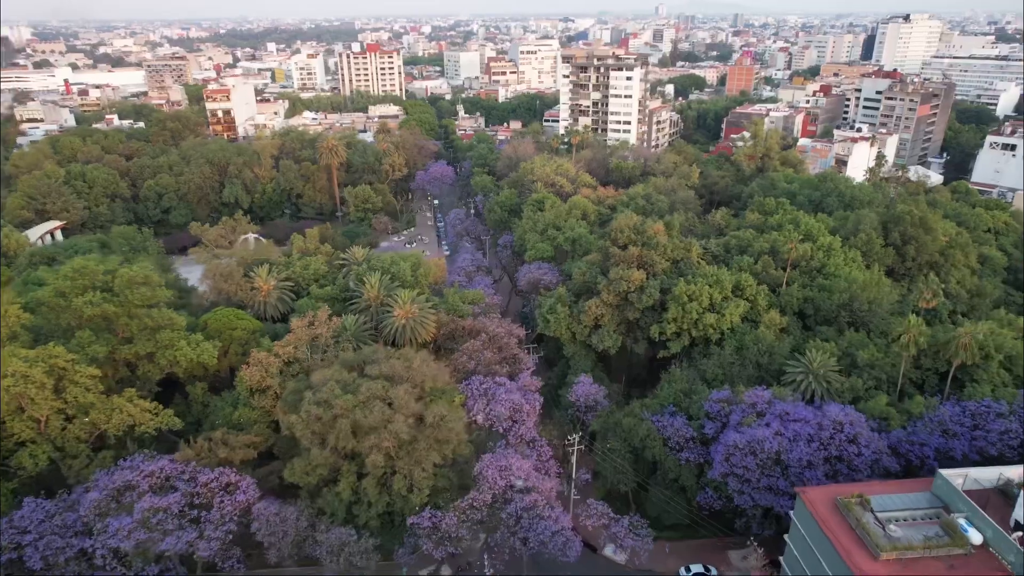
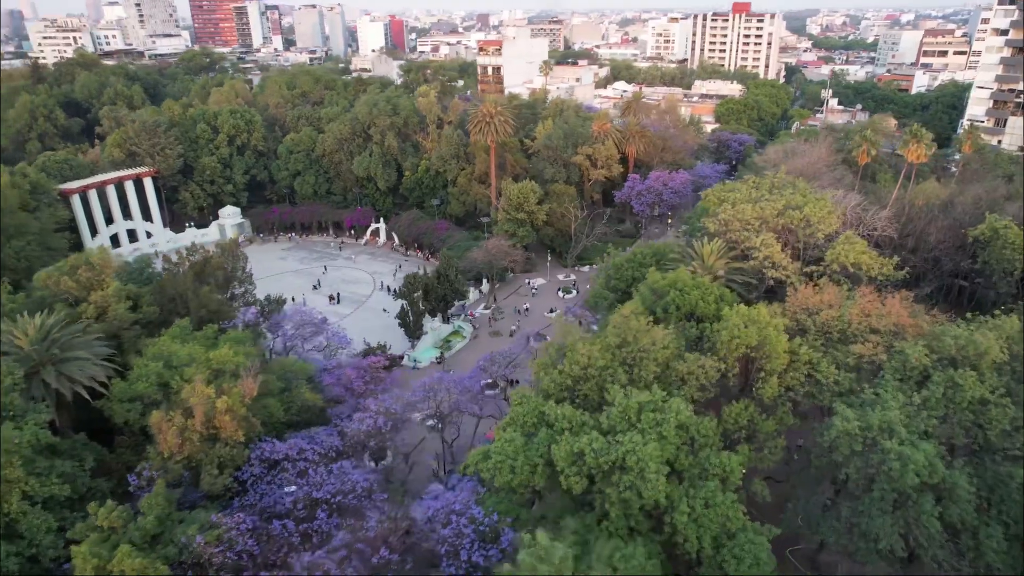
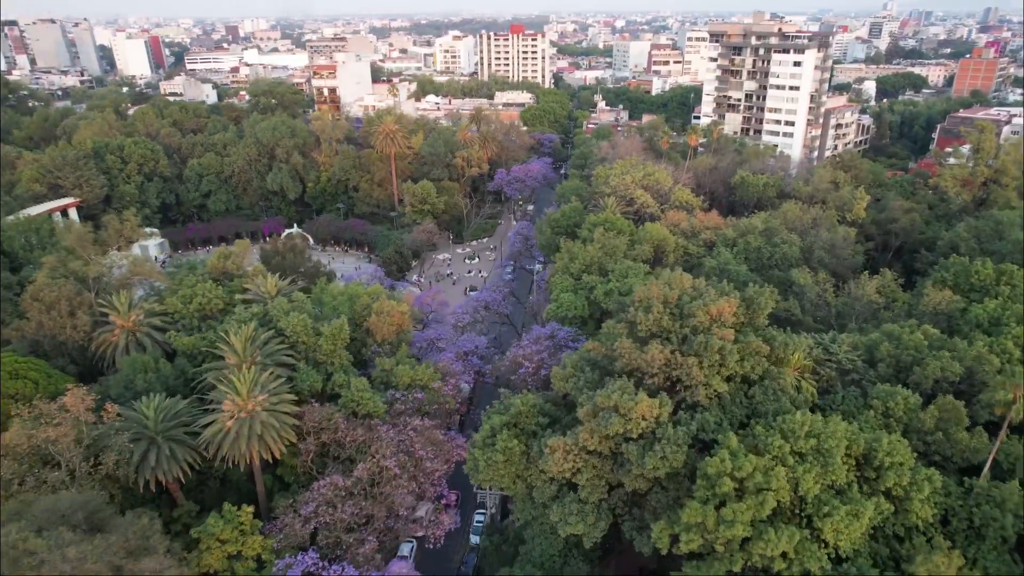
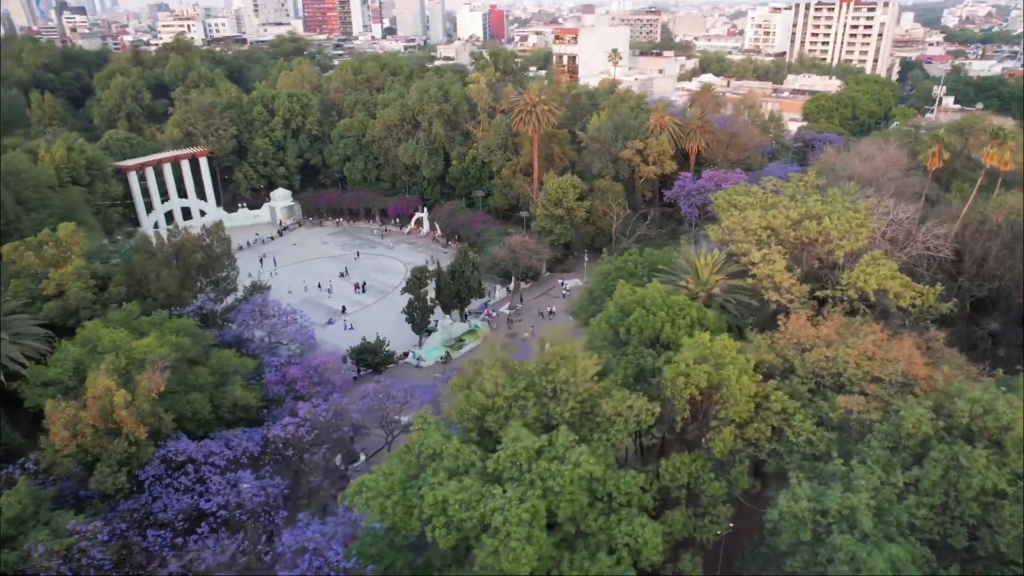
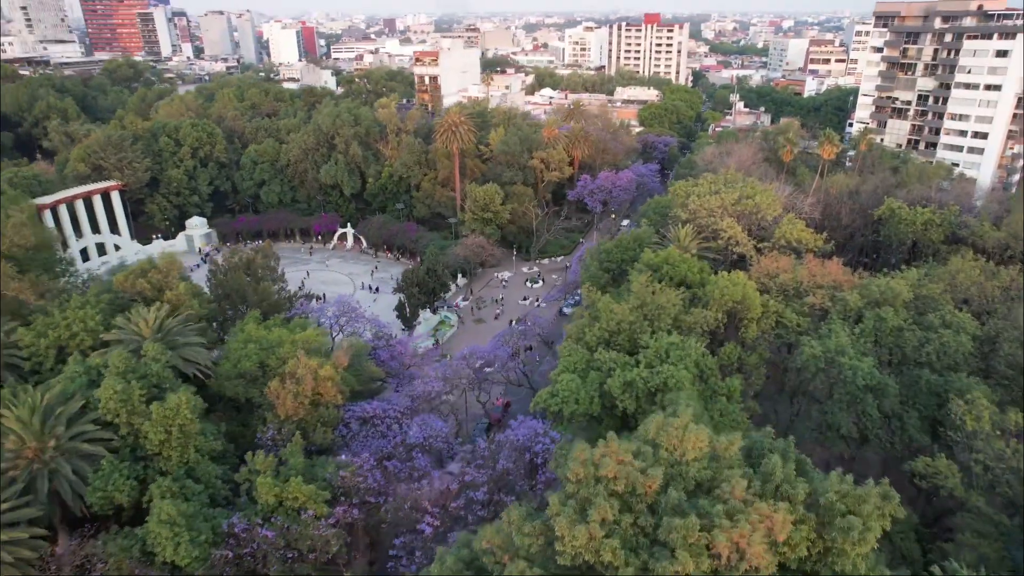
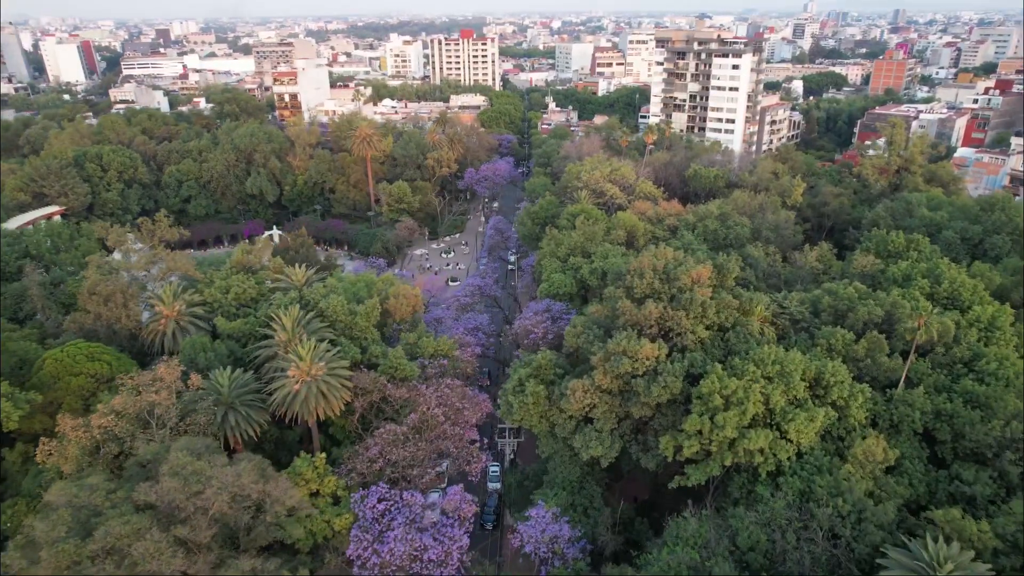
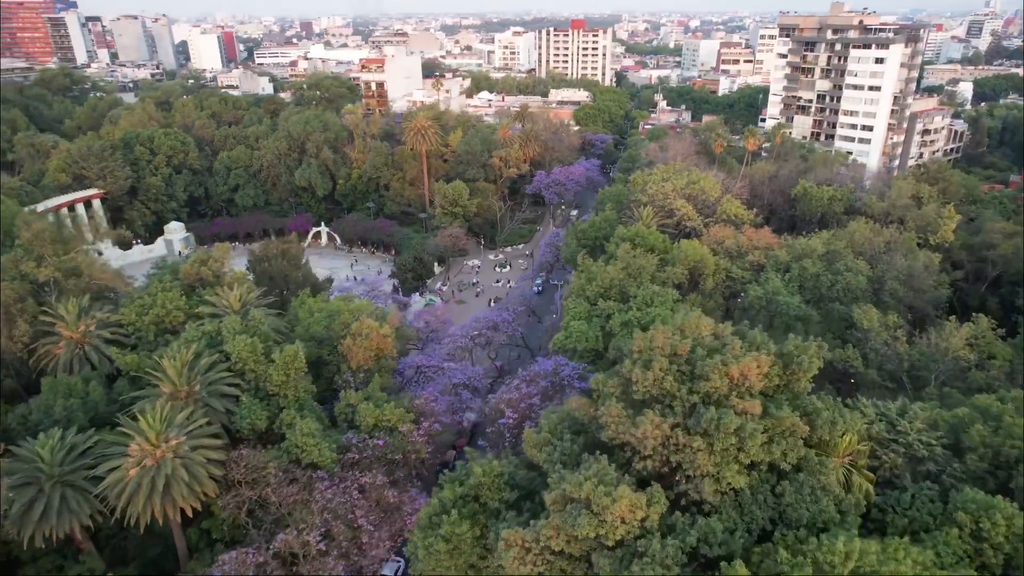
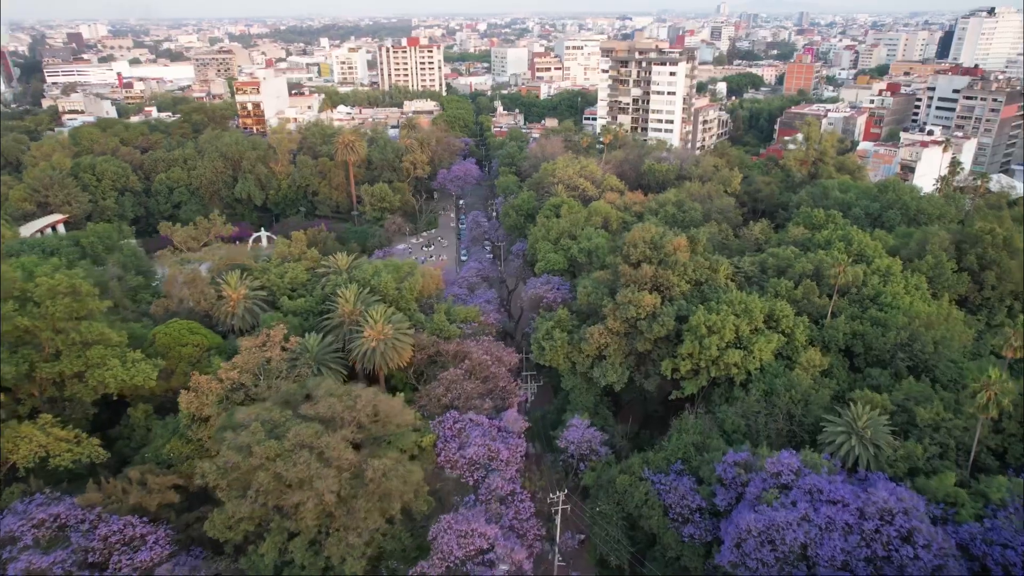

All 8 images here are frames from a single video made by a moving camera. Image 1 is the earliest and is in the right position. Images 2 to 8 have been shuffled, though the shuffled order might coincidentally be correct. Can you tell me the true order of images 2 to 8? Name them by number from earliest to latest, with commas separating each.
8, 6, 3, 7, 5, 2, 4
